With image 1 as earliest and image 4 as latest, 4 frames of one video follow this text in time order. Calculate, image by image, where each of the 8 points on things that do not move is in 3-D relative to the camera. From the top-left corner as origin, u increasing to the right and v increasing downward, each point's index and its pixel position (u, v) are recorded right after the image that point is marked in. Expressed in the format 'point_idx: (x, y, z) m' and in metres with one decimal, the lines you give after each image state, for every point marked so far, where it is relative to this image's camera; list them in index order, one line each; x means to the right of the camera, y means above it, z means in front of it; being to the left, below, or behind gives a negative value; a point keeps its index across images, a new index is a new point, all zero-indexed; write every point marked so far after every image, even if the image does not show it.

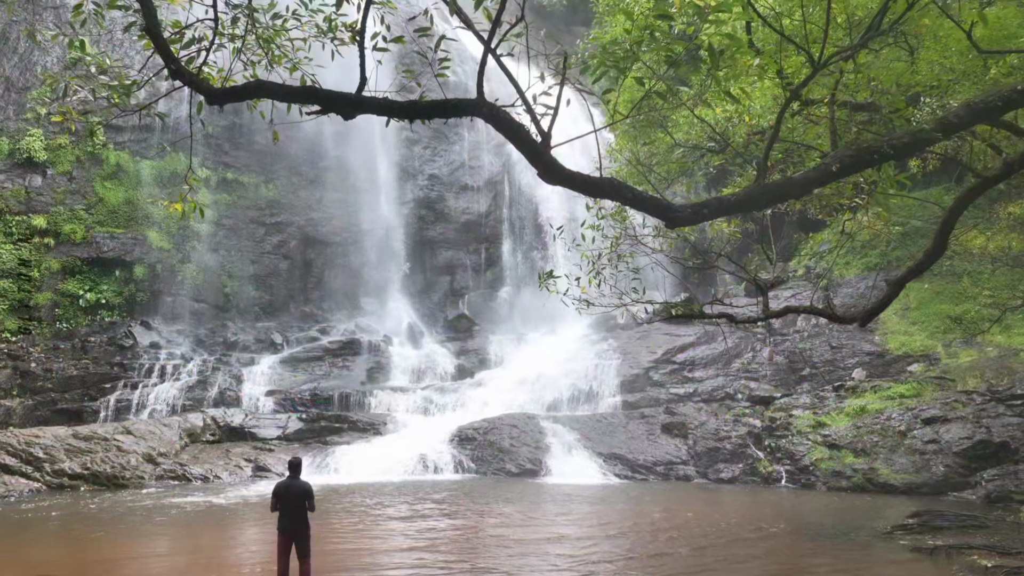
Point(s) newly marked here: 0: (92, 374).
0: (-10.1, -2.1, +16.5) m
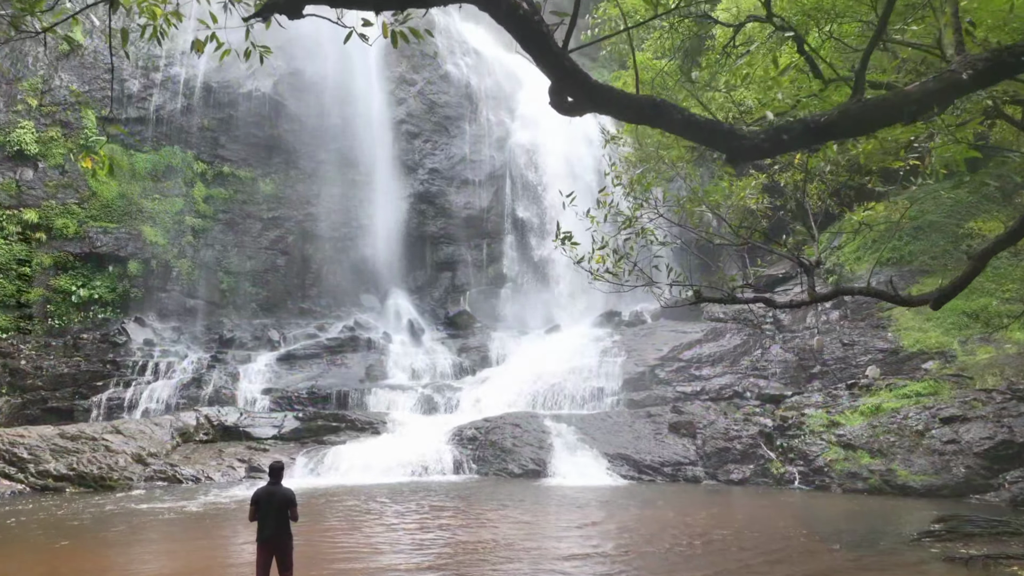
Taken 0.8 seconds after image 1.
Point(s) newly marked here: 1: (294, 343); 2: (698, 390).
0: (-10.0, -2.0, +16.1) m
1: (-6.1, -1.5, +19.3) m
2: (+4.4, -2.4, +16.2) m
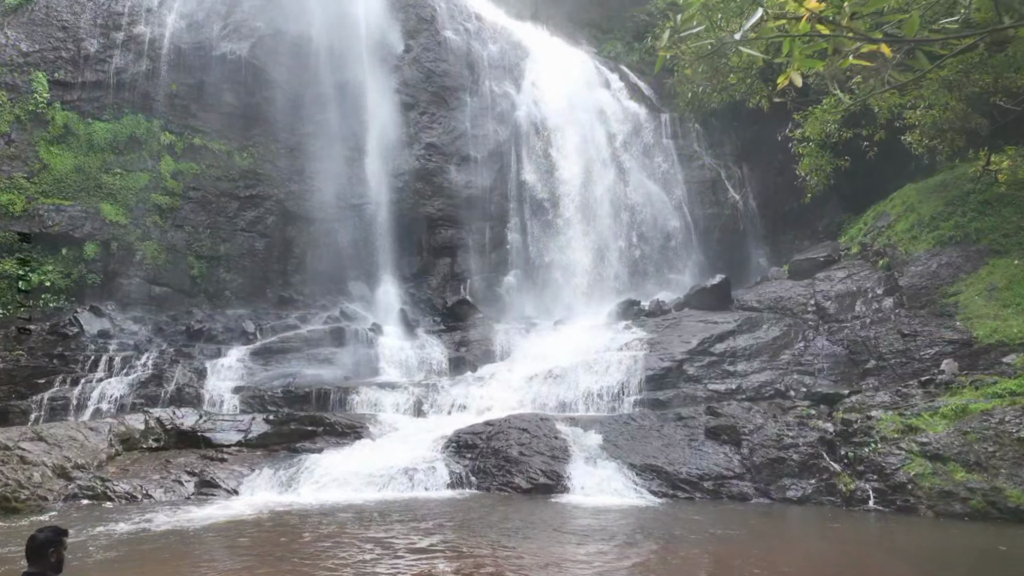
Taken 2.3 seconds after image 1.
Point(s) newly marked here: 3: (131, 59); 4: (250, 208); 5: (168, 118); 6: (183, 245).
0: (-9.9, -1.6, +14.0) m
1: (-5.9, -1.2, +17.1) m
2: (+4.5, -2.0, +13.9) m
3: (-10.2, +6.1, +18.4) m
4: (-7.3, +2.2, +19.1) m
5: (-9.2, +4.5, +18.5) m
6: (-8.6, +1.1, +18.1) m
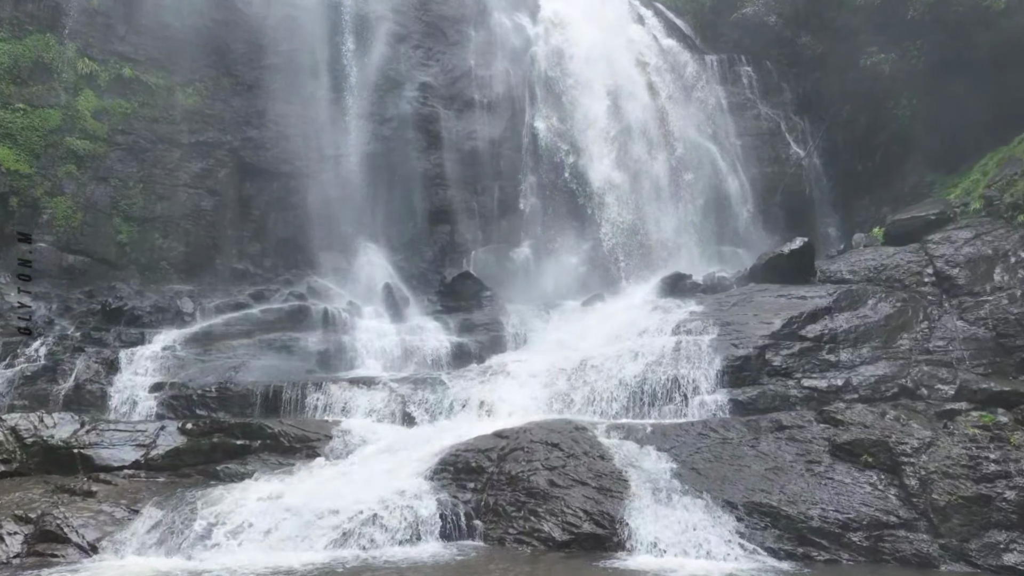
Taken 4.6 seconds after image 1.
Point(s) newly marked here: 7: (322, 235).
0: (-9.6, -1.0, +10.0) m
1: (-5.6, -0.6, +13.1) m
2: (+4.8, -1.4, +9.9) m
3: (-9.8, +6.7, +14.5) m
4: (-6.9, +2.8, +15.2) m
5: (-8.9, +5.2, +14.6) m
6: (-8.3, +1.7, +14.1) m
7: (-4.5, +1.2, +16.5) m
